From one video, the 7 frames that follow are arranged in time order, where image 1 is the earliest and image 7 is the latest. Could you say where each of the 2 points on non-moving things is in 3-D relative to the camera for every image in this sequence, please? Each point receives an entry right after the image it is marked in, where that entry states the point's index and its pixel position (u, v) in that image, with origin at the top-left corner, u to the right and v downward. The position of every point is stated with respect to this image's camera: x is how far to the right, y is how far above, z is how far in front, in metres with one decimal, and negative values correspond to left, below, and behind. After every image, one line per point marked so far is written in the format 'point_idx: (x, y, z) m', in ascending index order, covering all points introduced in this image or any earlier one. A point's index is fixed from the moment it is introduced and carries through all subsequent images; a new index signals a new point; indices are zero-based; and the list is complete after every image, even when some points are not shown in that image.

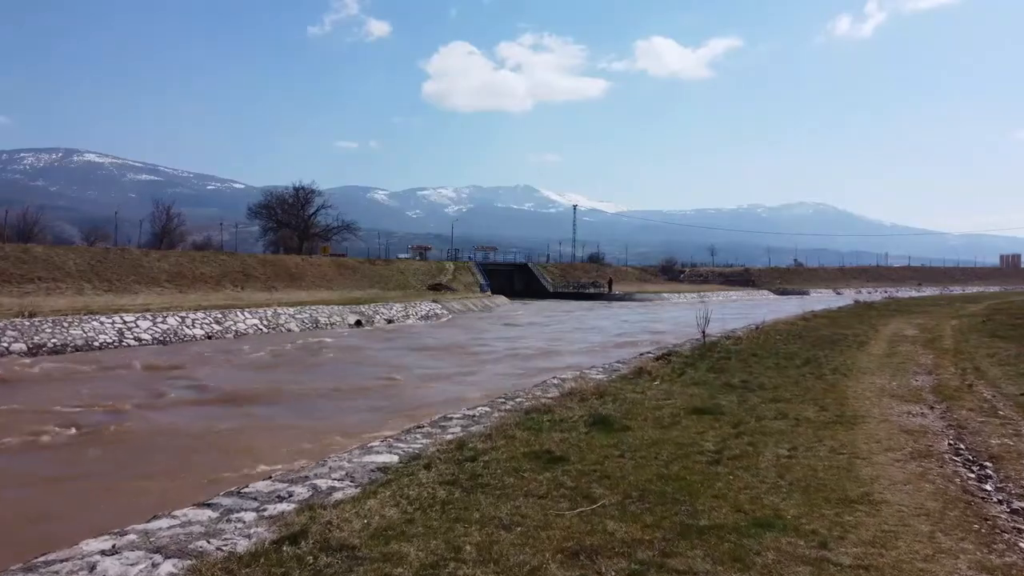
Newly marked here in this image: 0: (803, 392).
0: (+3.9, -1.4, +9.4) m
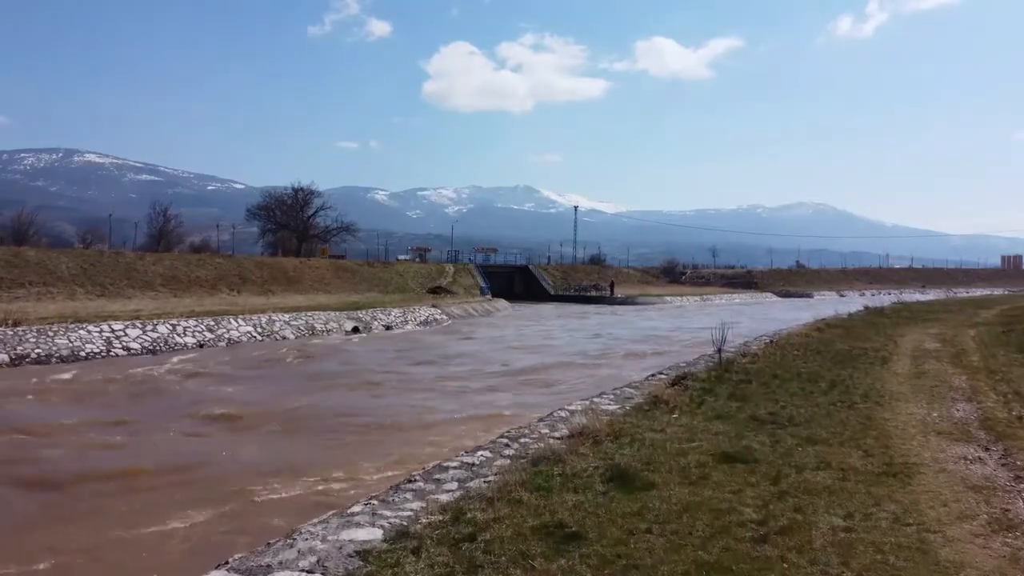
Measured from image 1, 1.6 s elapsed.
0: (+3.9, -1.7, +8.5) m
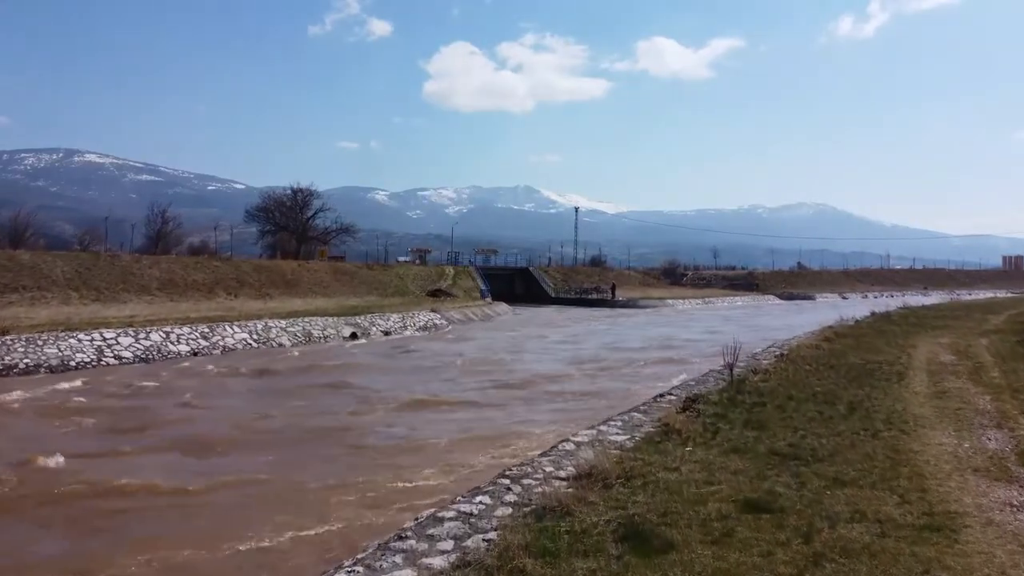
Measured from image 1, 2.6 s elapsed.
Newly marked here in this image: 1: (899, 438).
0: (+3.9, -2.0, +7.8) m
1: (+5.2, -2.0, +9.5) m
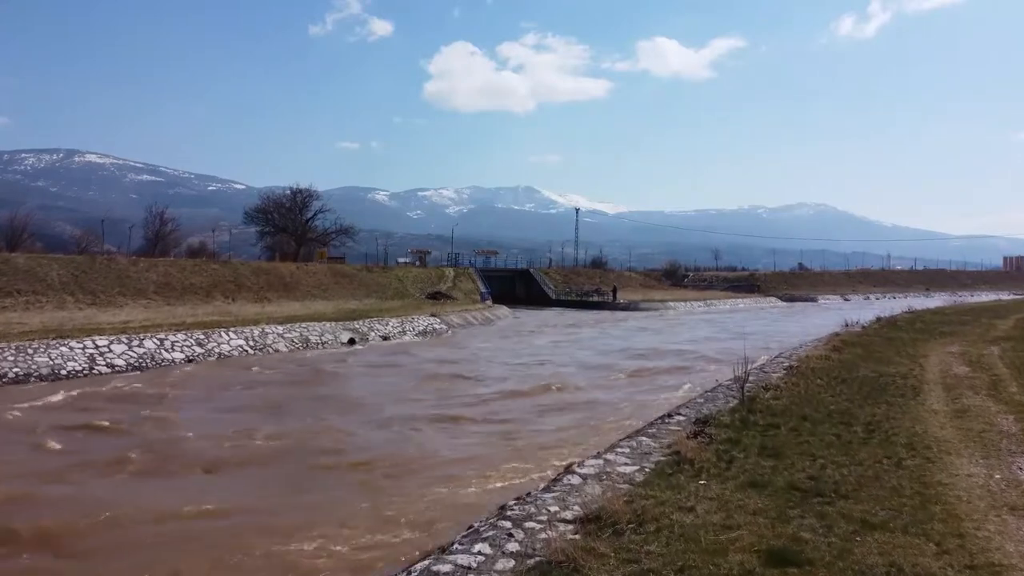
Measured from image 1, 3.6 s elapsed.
0: (+3.9, -2.3, +7.3) m
1: (+5.2, -2.3, +9.0) m
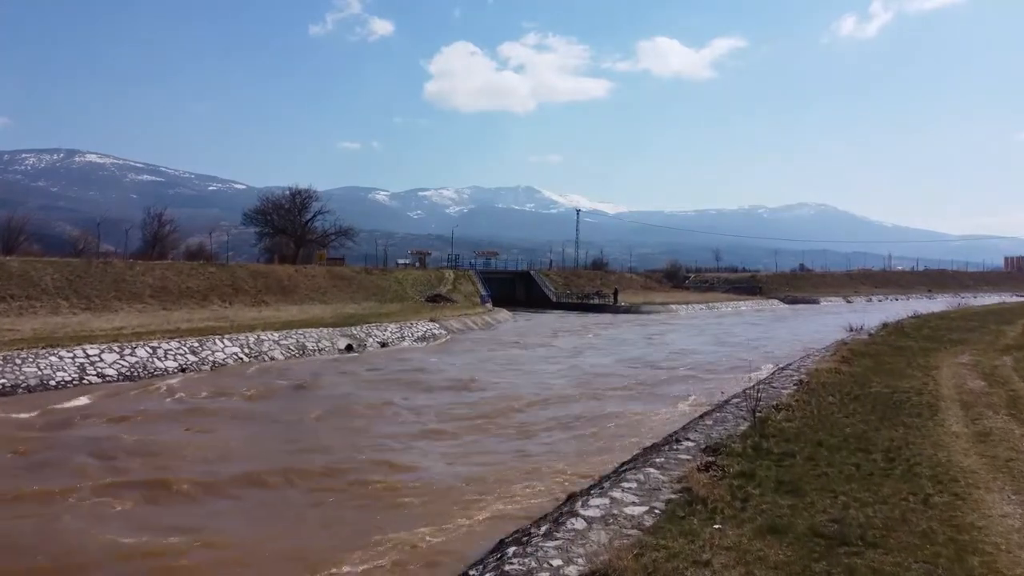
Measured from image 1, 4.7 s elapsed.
0: (+3.9, -2.6, +6.6) m
1: (+5.2, -2.6, +8.3) m
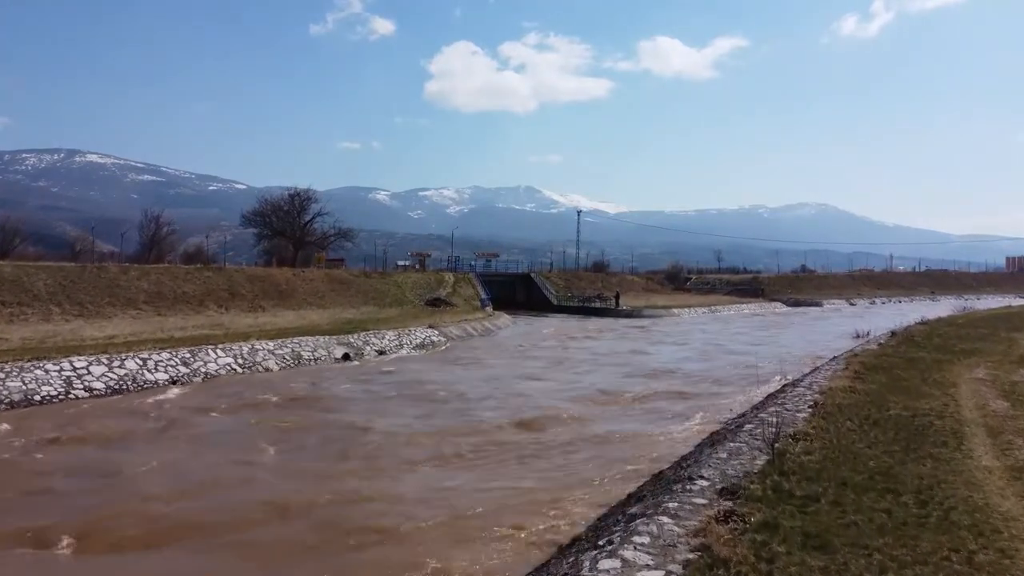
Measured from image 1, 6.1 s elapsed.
0: (+3.9, -3.0, +5.8) m
1: (+5.2, -3.0, +7.5) m
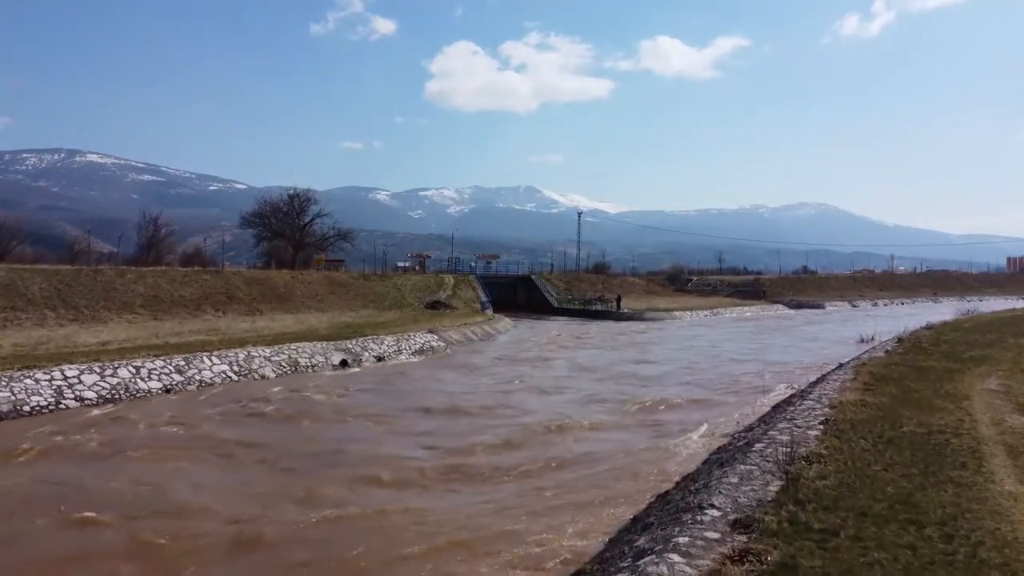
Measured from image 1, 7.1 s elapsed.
0: (+3.9, -3.2, +5.3) m
1: (+5.2, -3.2, +6.9) m
